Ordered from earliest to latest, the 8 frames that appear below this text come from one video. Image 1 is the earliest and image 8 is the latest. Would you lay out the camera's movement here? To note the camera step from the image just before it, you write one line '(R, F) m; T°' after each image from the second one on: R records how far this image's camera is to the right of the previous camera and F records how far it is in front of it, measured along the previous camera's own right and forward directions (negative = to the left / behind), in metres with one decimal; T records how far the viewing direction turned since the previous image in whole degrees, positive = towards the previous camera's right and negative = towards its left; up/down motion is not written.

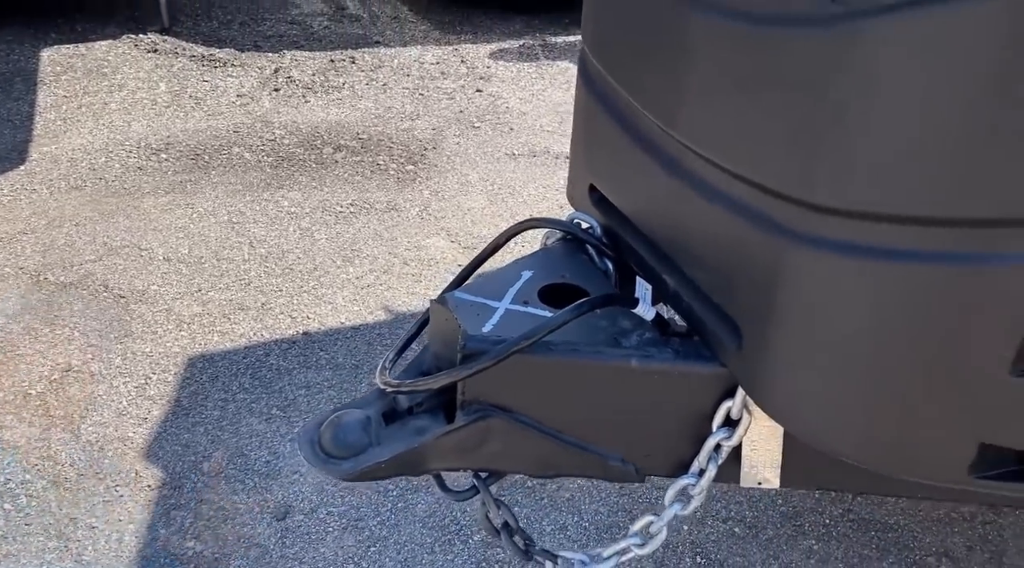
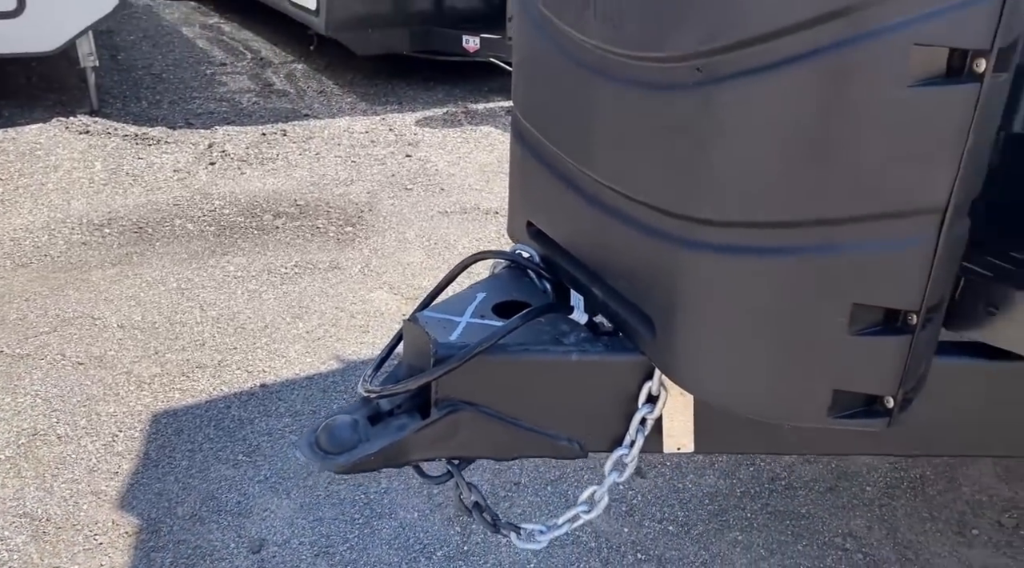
(0.0, -0.2) m; +4°
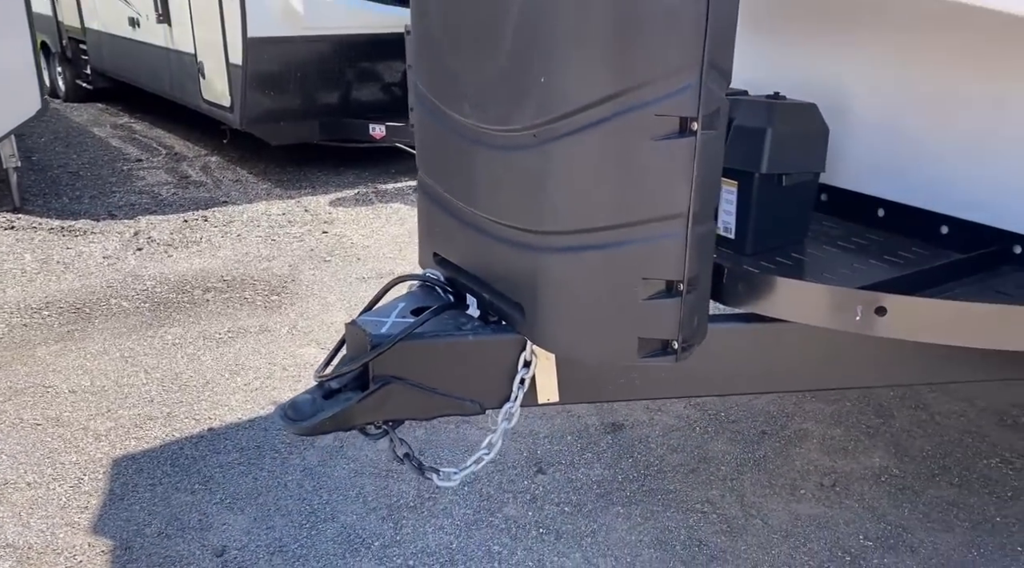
(0.0, -0.4) m; +5°
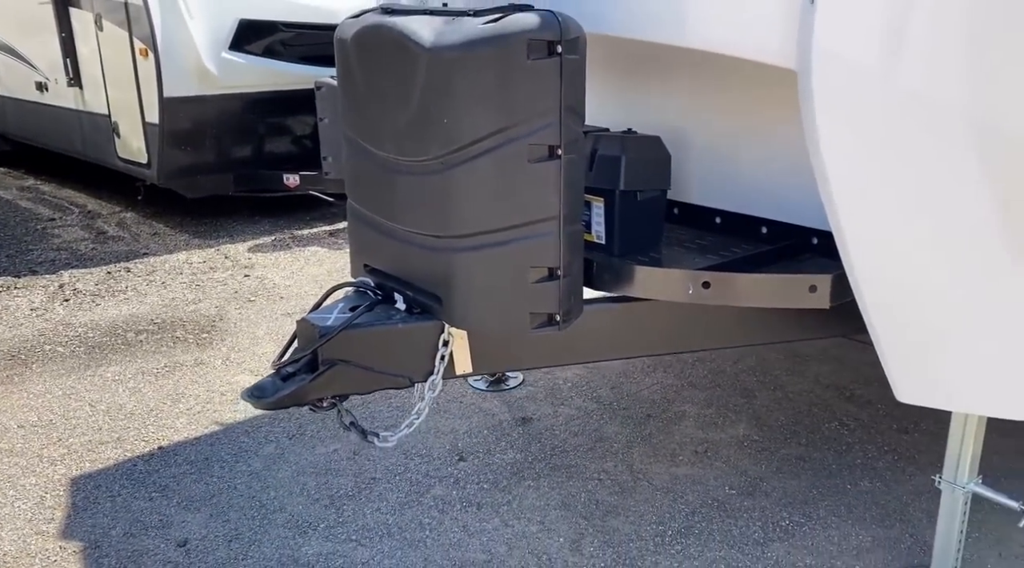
(0.0, -0.4) m; +6°
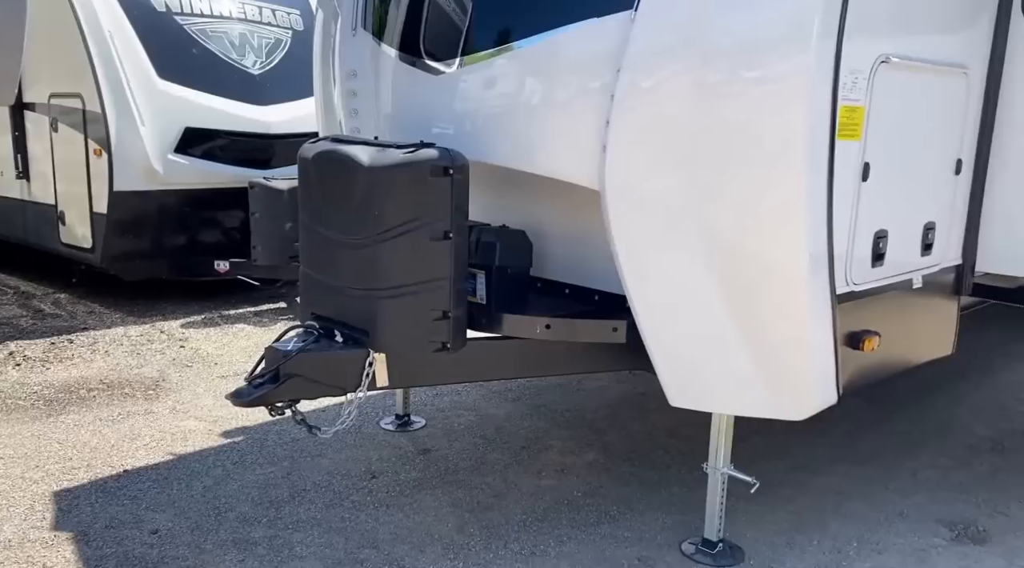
(0.0, -0.9) m; +6°
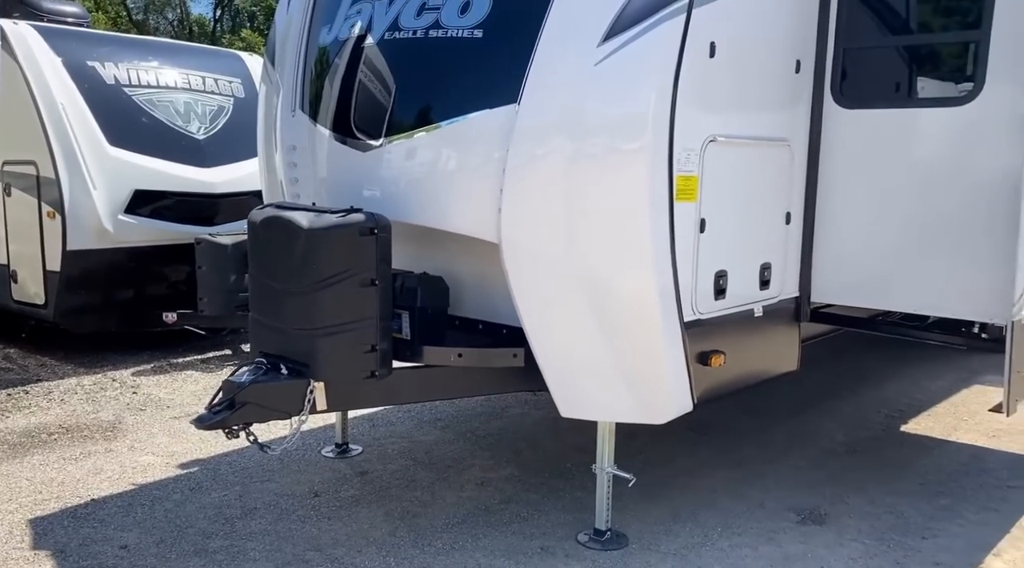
(+0.1, -0.6) m; +4°
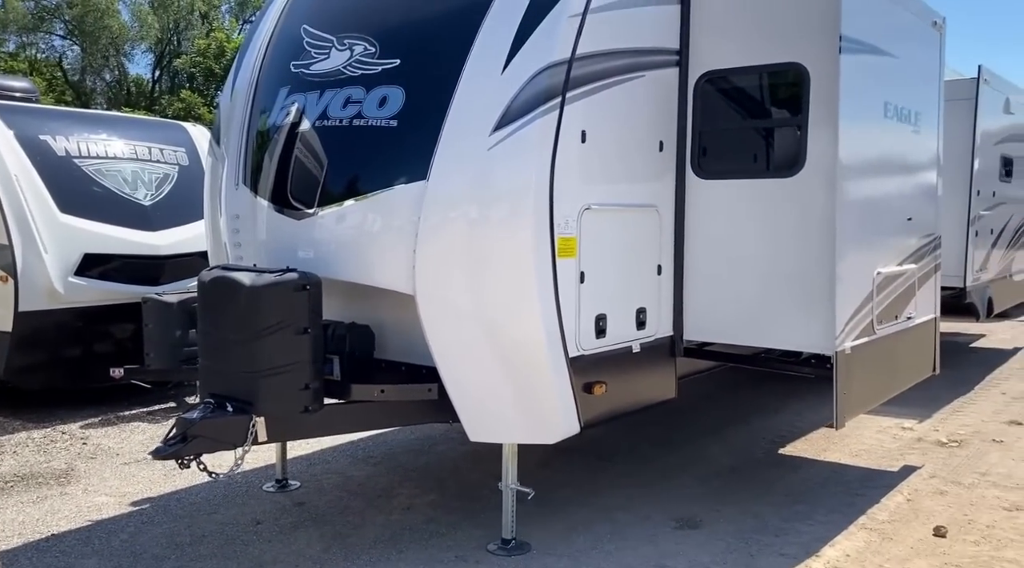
(+0.1, -0.6) m; +3°
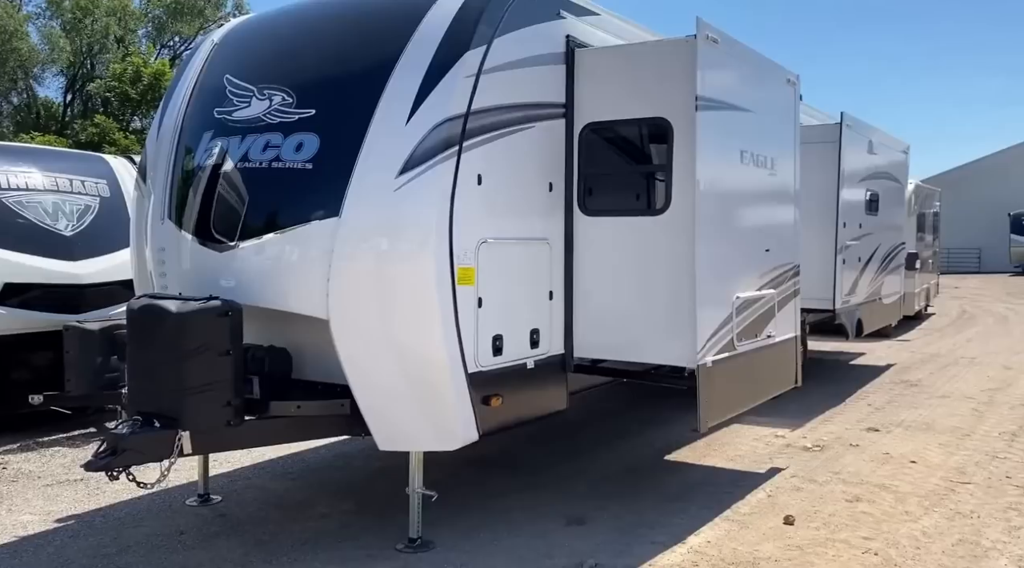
(+0.1, -0.5) m; +5°
